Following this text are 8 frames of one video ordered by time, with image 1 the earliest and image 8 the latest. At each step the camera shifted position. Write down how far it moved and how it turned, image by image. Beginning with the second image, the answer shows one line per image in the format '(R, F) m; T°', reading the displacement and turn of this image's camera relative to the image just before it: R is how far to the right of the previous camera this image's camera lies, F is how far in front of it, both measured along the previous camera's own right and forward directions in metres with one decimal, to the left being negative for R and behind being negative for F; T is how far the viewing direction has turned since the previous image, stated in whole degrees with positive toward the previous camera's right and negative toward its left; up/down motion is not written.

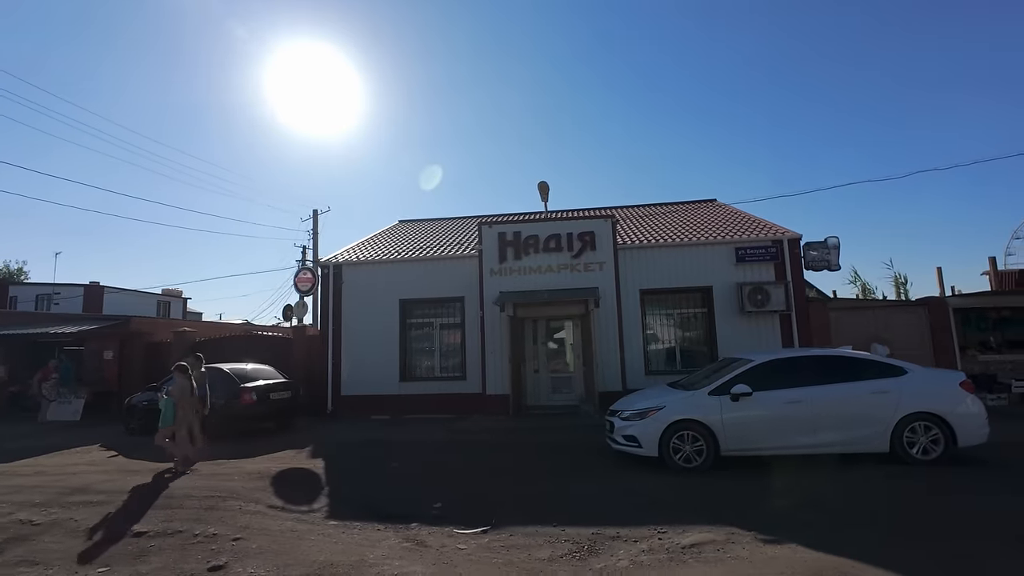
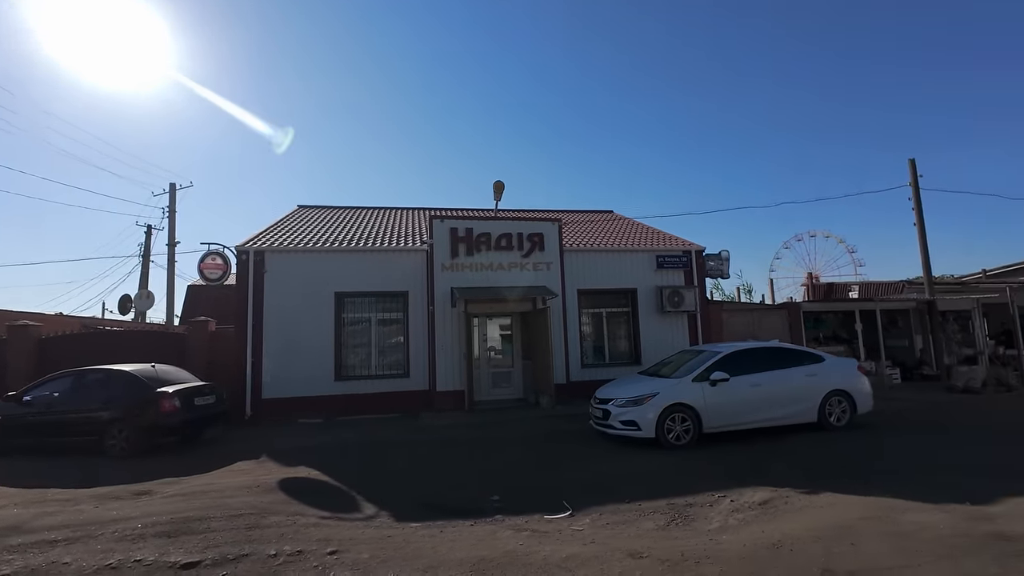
(-2.6, +0.2) m; +18°
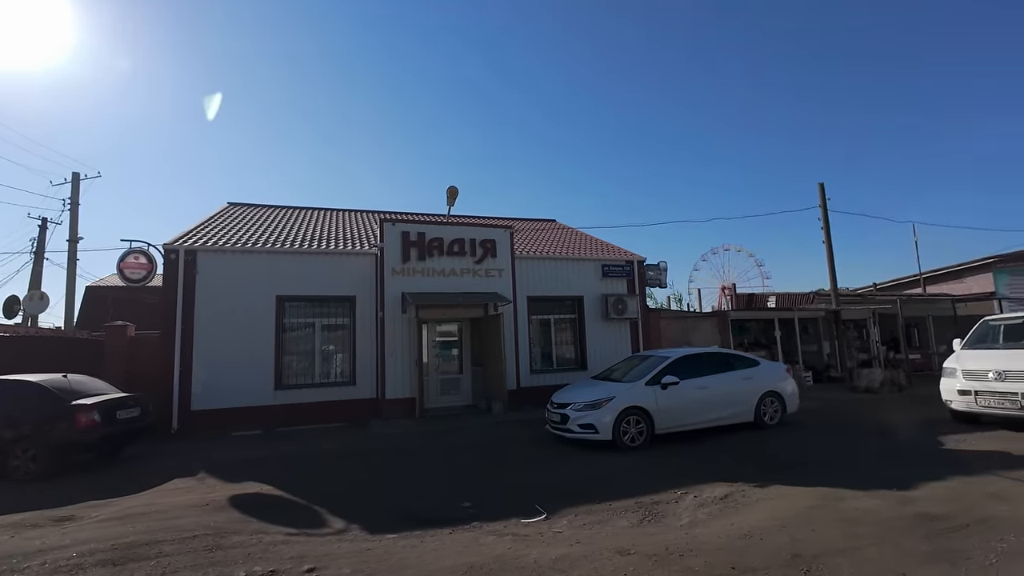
(-0.5, 0.0) m; +8°
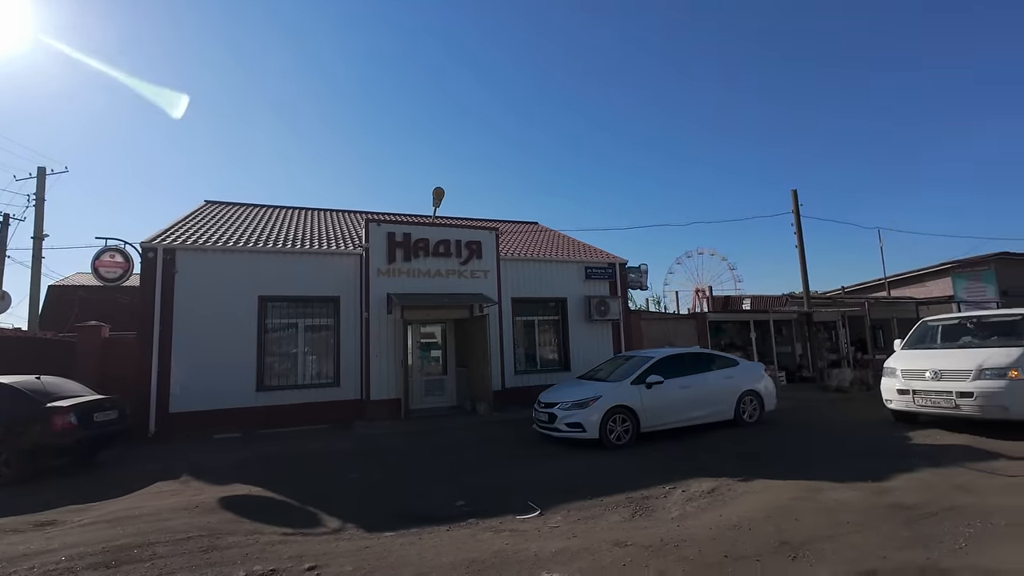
(-0.2, -0.1) m; +3°
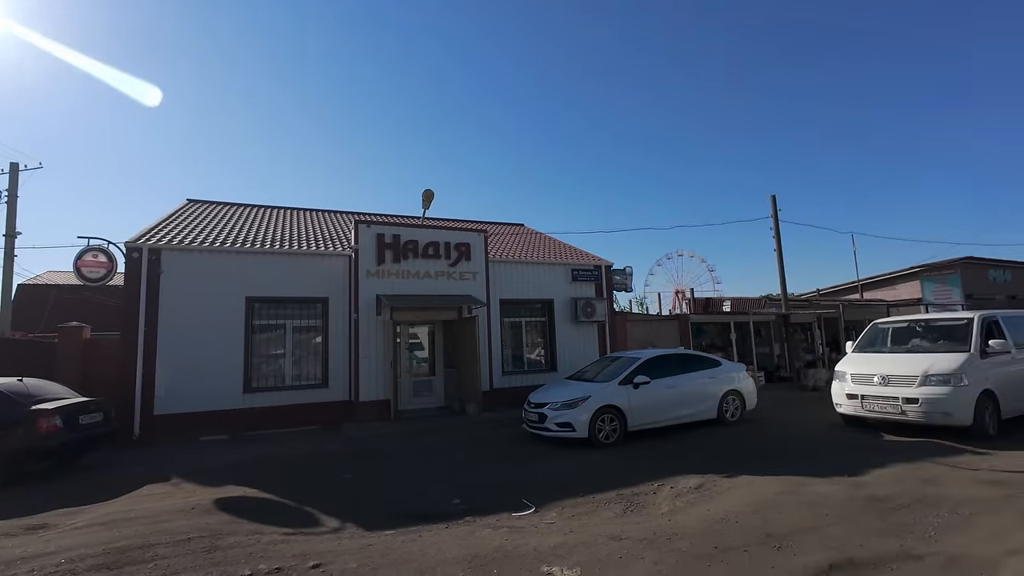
(-0.2, -0.1) m; +2°
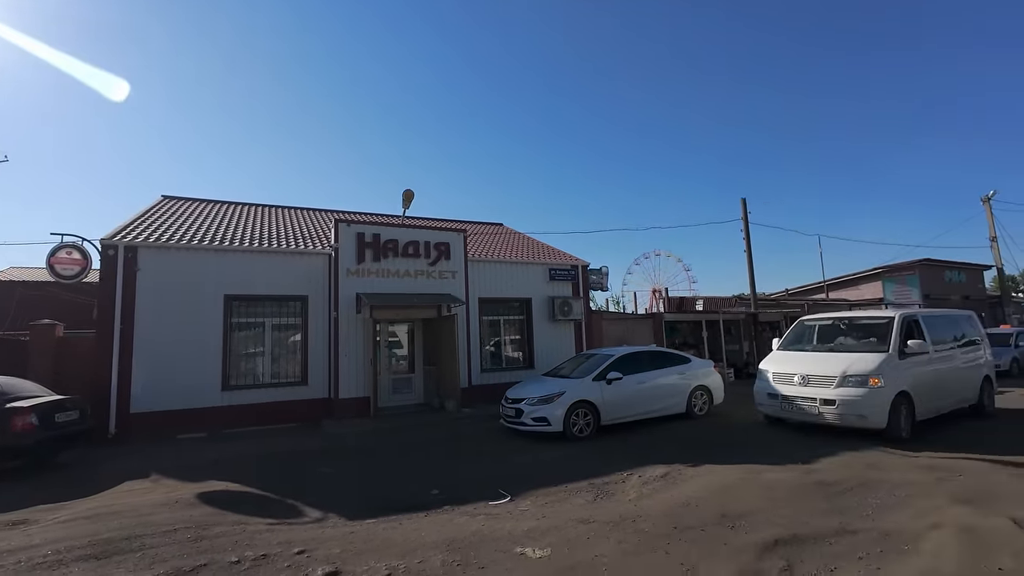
(0.0, -0.3) m; +2°
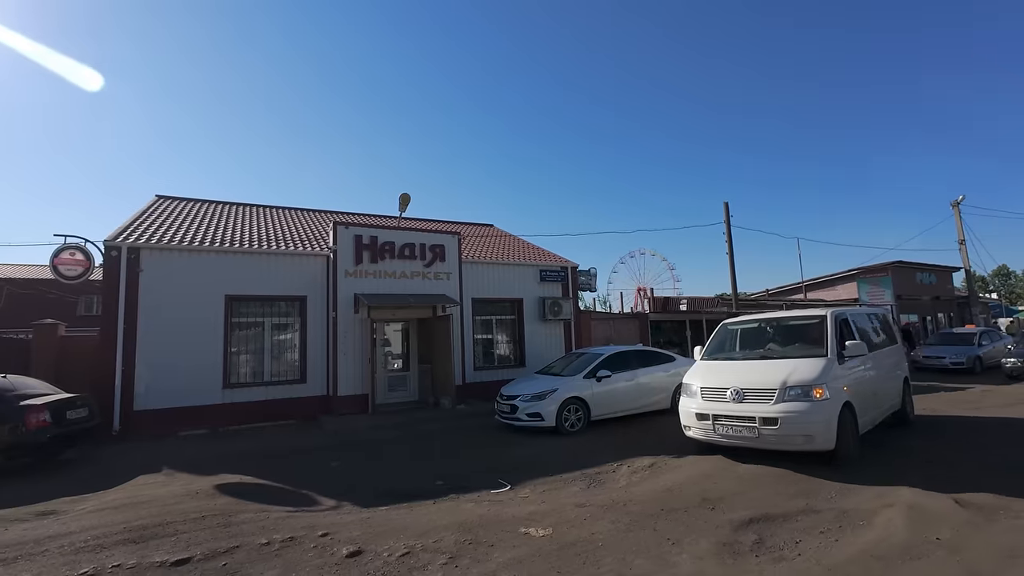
(-0.2, -0.5) m; +2°
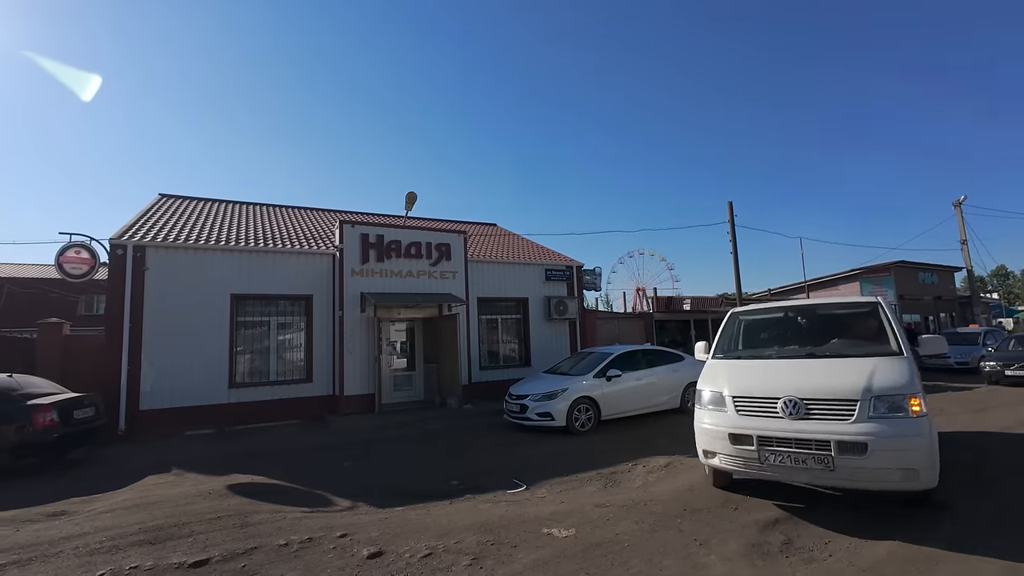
(-0.2, +0.1) m; 0°
